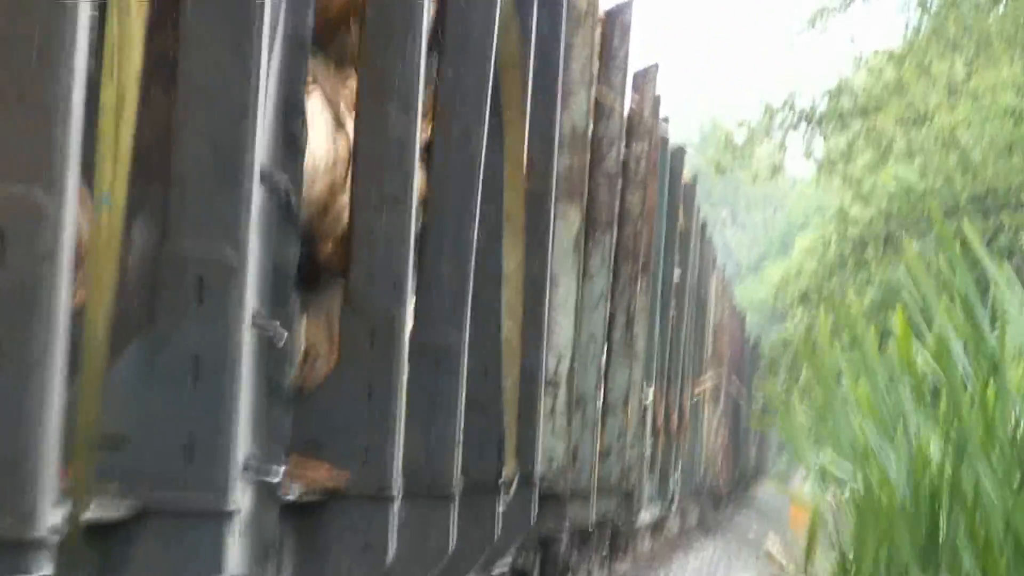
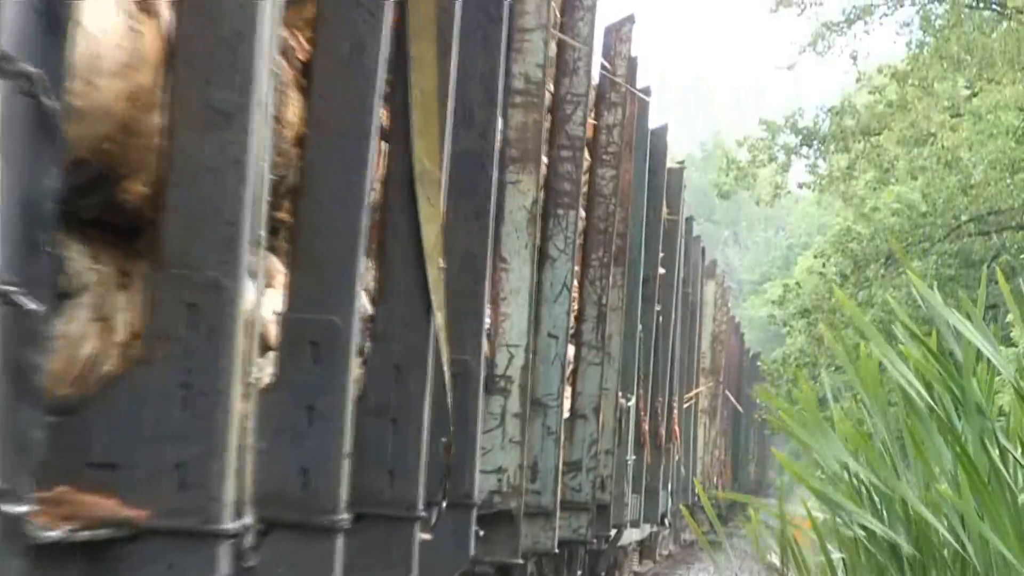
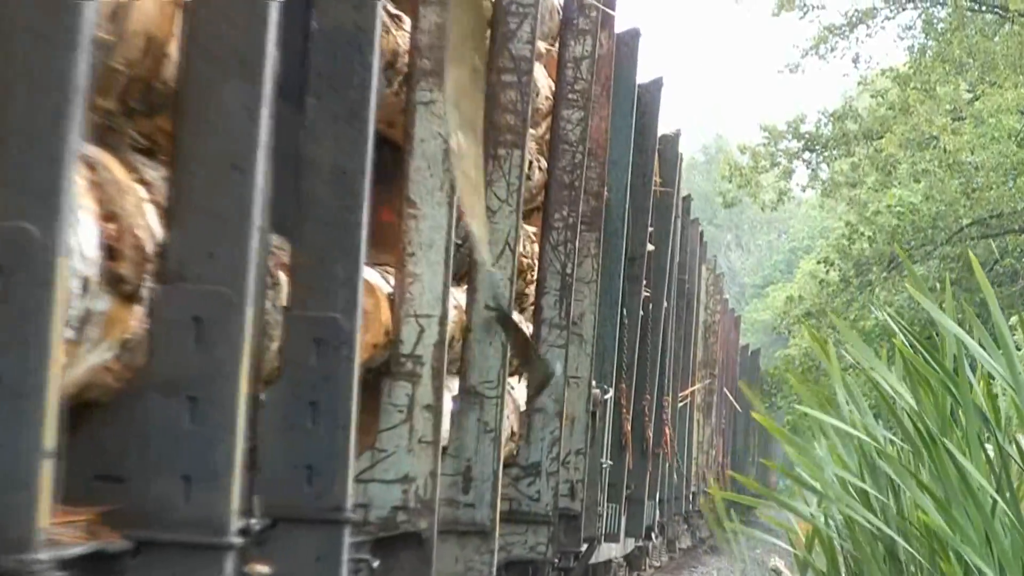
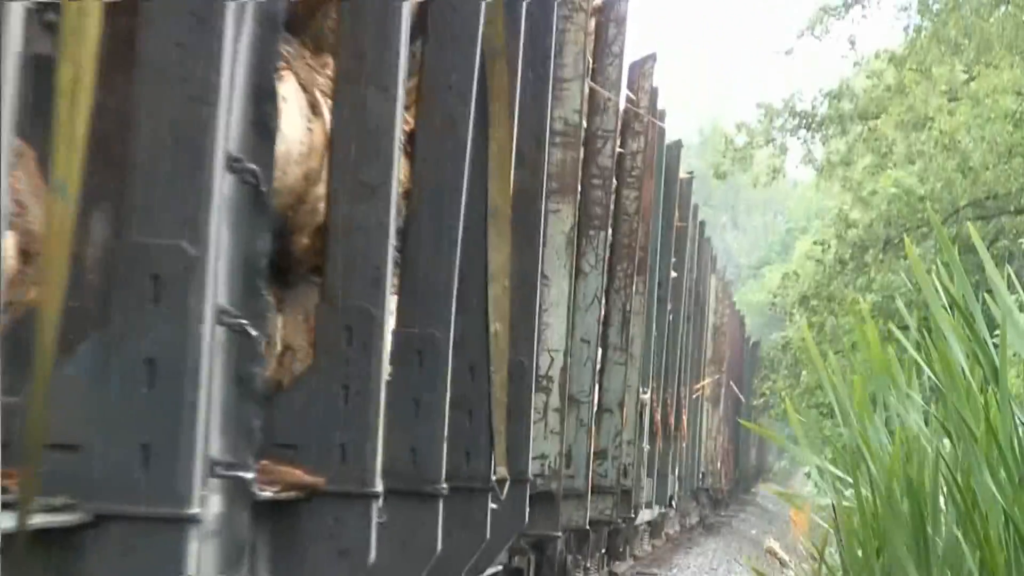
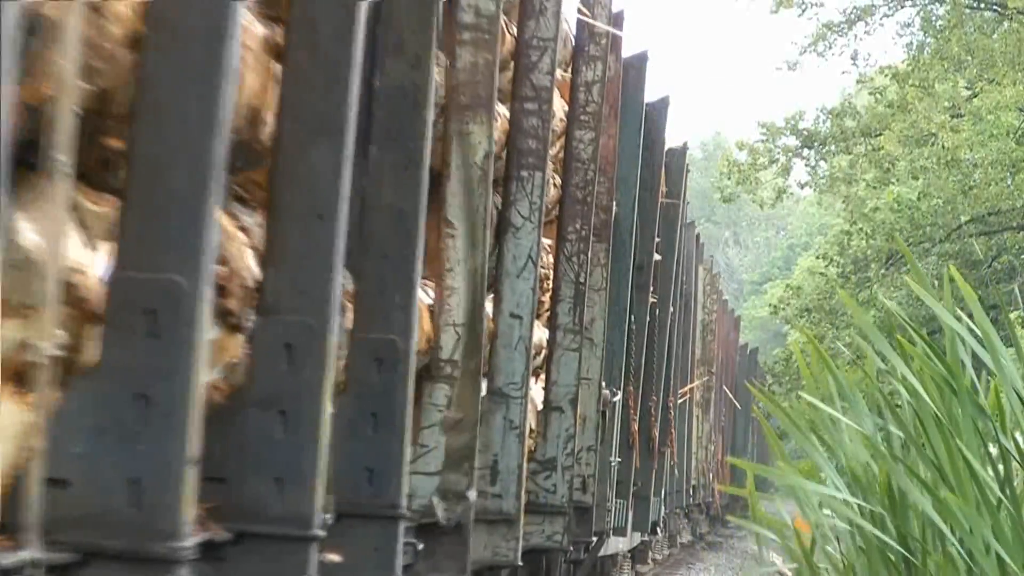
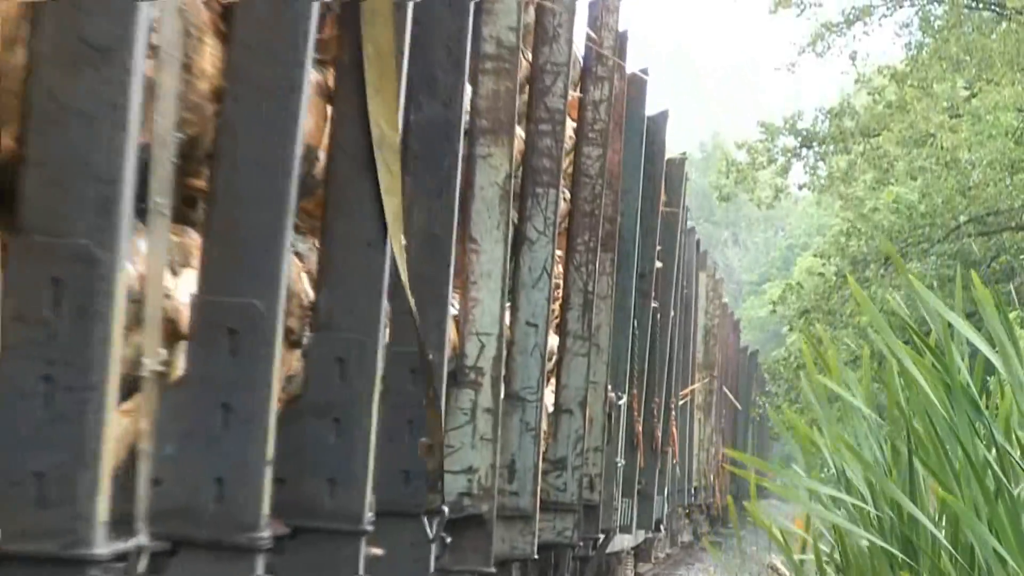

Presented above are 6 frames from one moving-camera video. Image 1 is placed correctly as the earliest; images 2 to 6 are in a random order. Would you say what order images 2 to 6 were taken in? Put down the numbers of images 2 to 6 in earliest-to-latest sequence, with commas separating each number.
4, 2, 6, 5, 3
